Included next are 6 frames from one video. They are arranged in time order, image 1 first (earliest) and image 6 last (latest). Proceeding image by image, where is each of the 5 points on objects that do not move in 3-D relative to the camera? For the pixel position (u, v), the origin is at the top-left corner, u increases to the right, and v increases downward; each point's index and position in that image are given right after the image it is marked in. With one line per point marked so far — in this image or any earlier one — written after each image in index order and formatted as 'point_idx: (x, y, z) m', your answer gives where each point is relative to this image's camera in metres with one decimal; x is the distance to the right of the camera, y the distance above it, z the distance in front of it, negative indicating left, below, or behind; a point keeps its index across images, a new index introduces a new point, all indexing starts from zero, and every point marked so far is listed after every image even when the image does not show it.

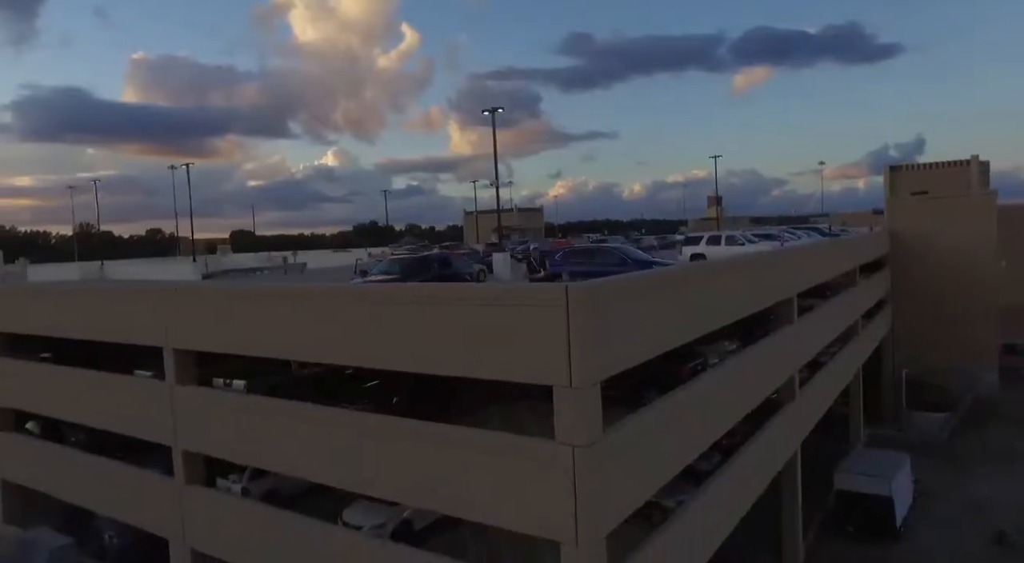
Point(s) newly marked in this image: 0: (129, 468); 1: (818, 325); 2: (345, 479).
0: (-5.3, -2.6, +10.0) m
1: (+5.9, -0.9, +14.3) m
2: (-1.6, -2.0, +7.3) m
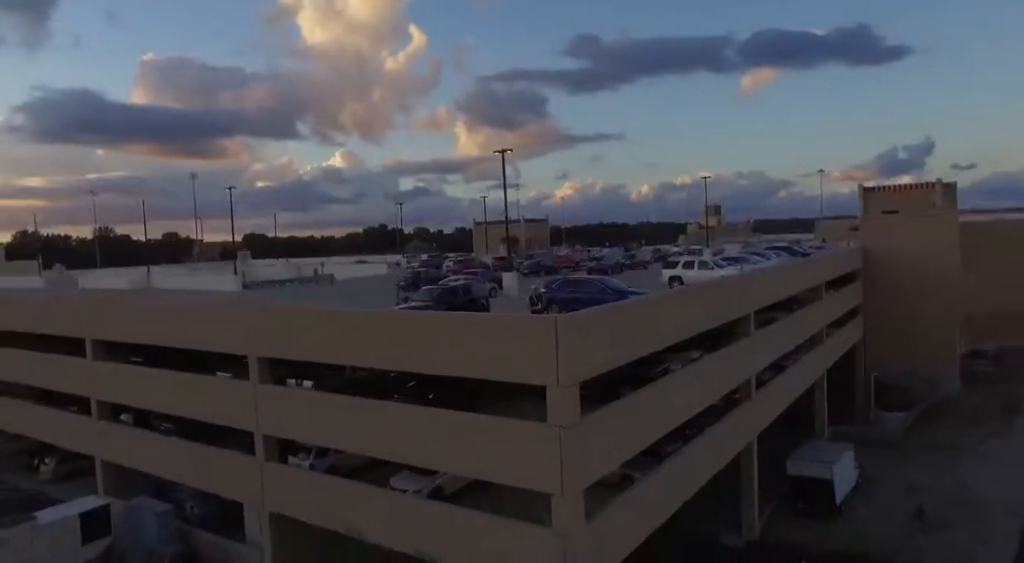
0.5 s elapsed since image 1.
0: (-5.2, -3.0, +12.7) m
1: (+6.0, -1.3, +16.8) m
2: (-1.5, -2.3, +9.9) m
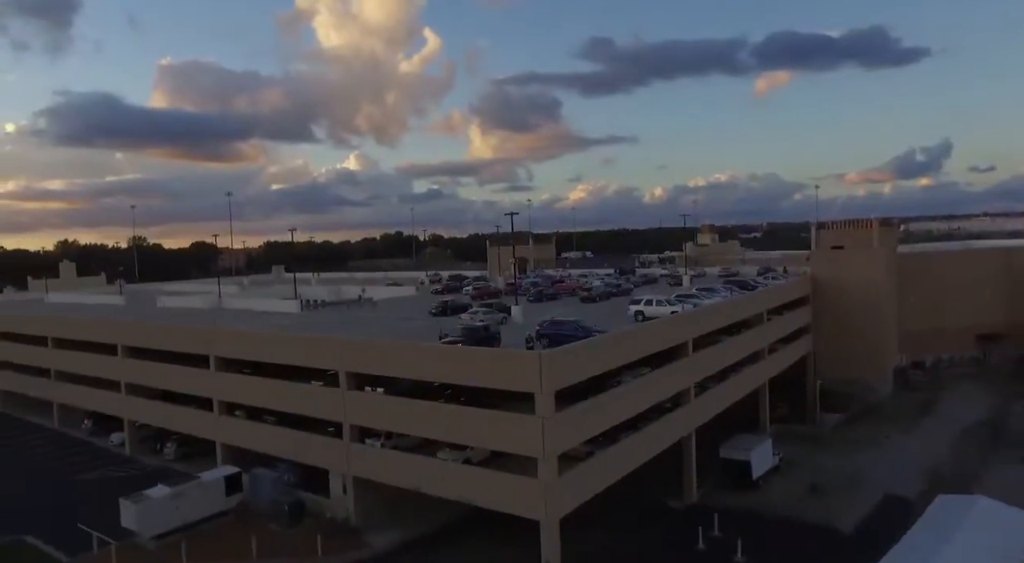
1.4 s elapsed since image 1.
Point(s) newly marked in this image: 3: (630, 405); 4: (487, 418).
0: (-5.1, -3.9, +18.5) m
1: (+6.2, -2.3, +22.4) m
2: (-1.4, -3.3, +15.7) m
3: (+2.8, -2.9, +17.2) m
4: (-0.5, -2.8, +15.0) m
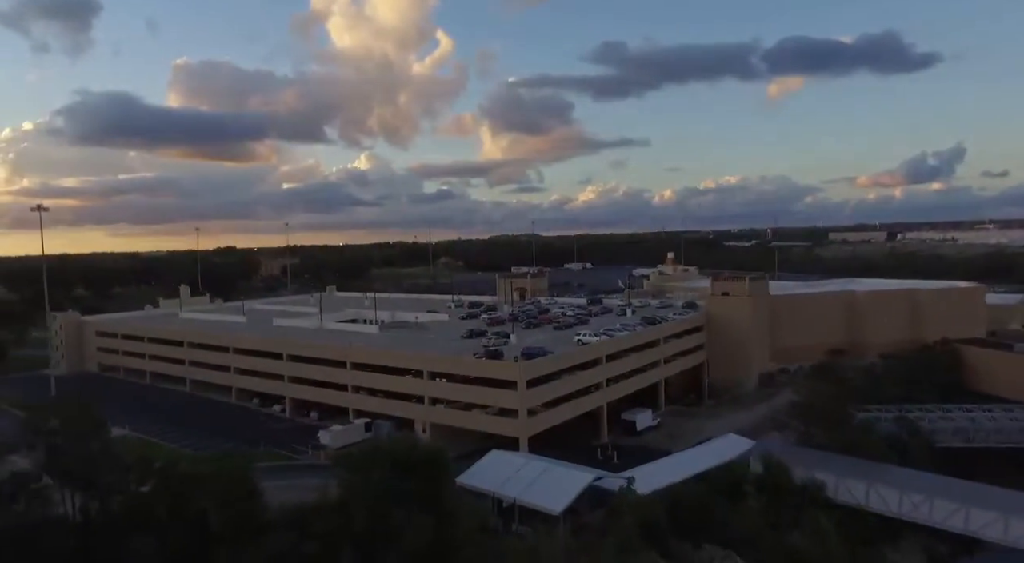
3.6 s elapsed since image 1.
0: (-5.3, -6.1, +36.4) m
1: (+6.1, -4.5, +40.2) m
2: (-1.7, -5.5, +33.5) m
3: (+2.6, -5.1, +35.0) m
4: (-0.7, -5.0, +32.9) m
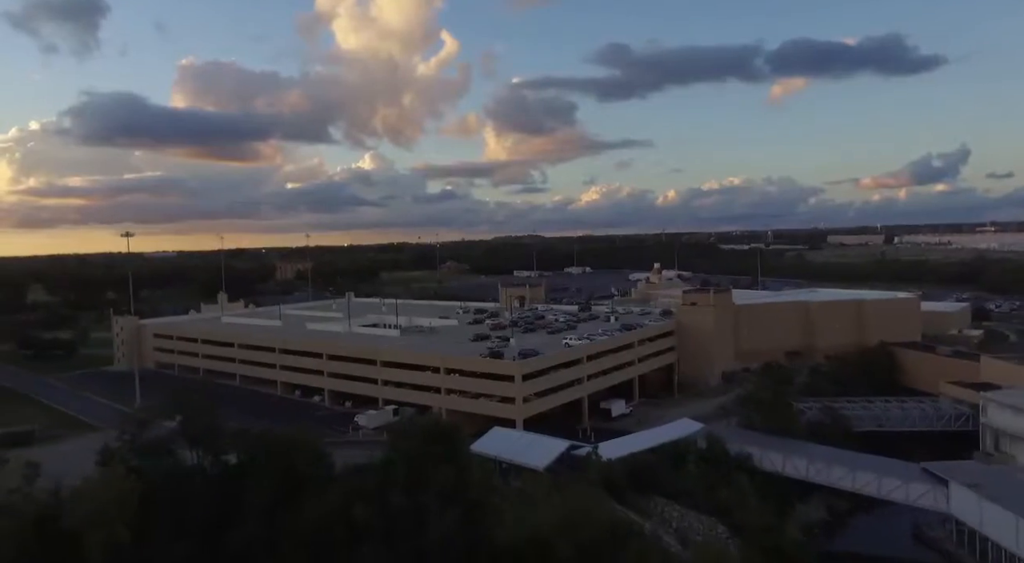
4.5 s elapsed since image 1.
0: (-5.3, -7.0, +45.3) m
1: (+6.0, -5.5, +49.1) m
2: (-1.7, -6.4, +42.4) m
3: (+2.5, -6.0, +43.8) m
4: (-0.8, -5.9, +41.7) m
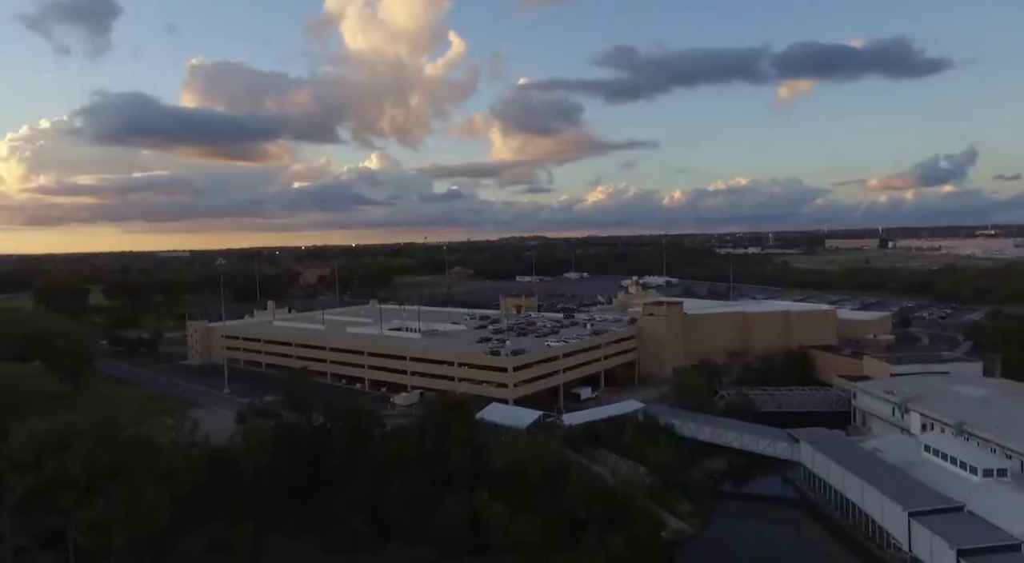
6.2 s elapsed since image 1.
0: (-5.8, -8.4, +61.3) m
1: (+5.6, -7.0, +65.0) m
2: (-2.2, -7.8, +58.4) m
3: (+2.0, -7.5, +59.8) m
4: (-1.3, -7.4, +57.7) m
